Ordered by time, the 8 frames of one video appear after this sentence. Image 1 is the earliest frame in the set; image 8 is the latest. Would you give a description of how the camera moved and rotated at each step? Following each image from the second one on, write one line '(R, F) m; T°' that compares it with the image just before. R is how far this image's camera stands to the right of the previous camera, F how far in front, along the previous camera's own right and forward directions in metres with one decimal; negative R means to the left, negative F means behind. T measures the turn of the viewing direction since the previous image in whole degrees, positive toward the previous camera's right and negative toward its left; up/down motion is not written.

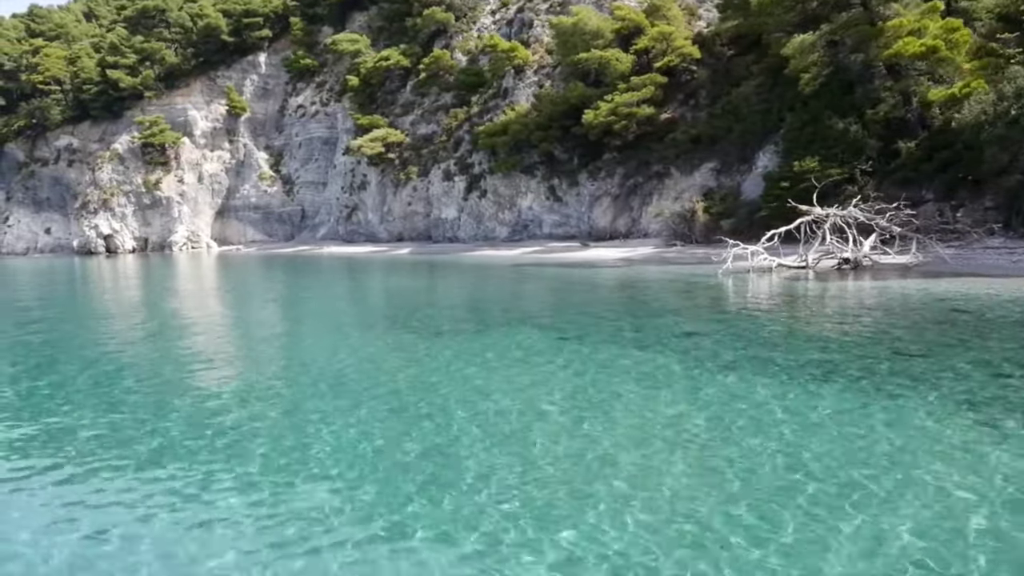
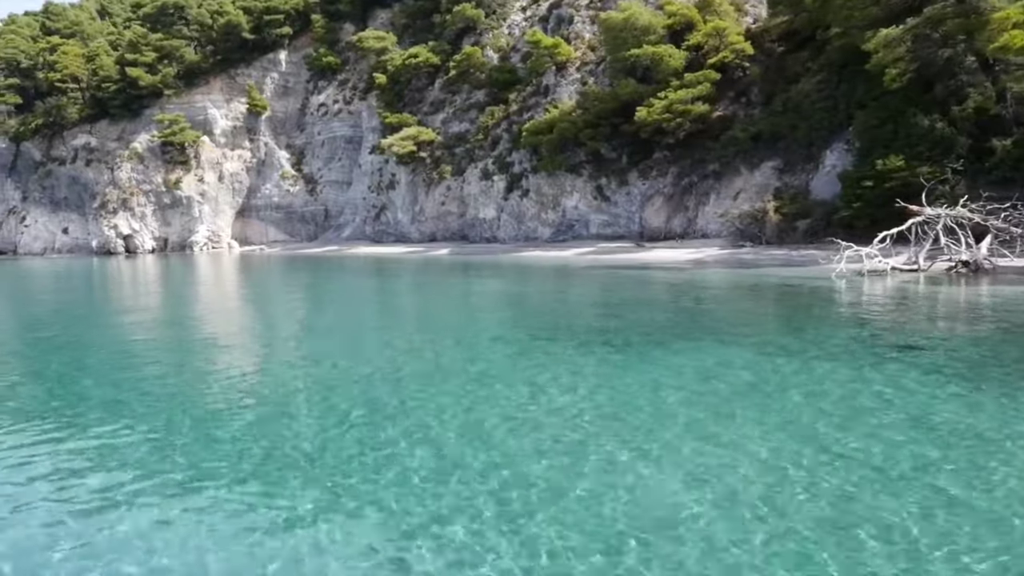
(-2.2, +0.8) m; 0°
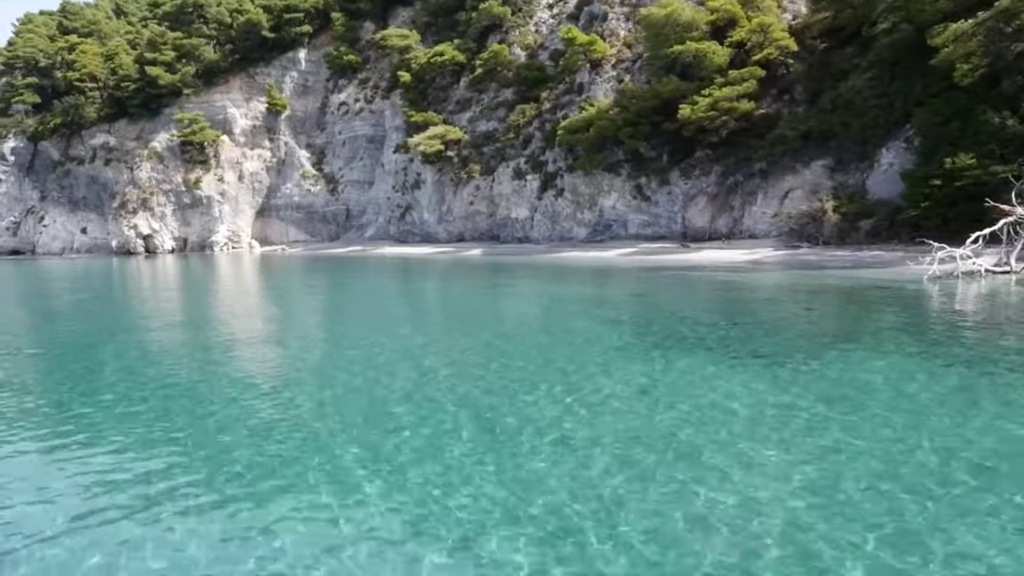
(-1.5, +0.6) m; 0°
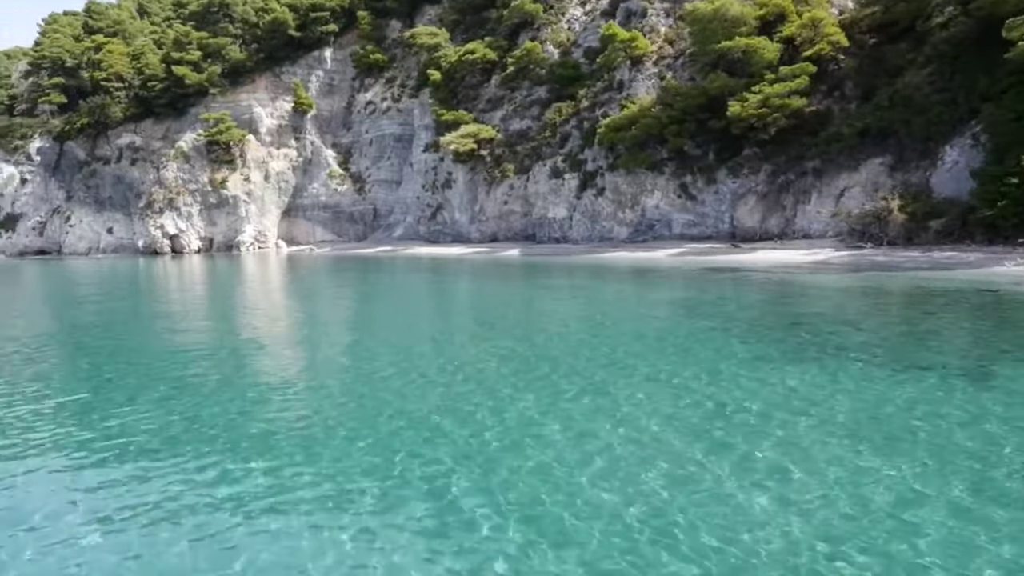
(-1.4, +0.6) m; -1°
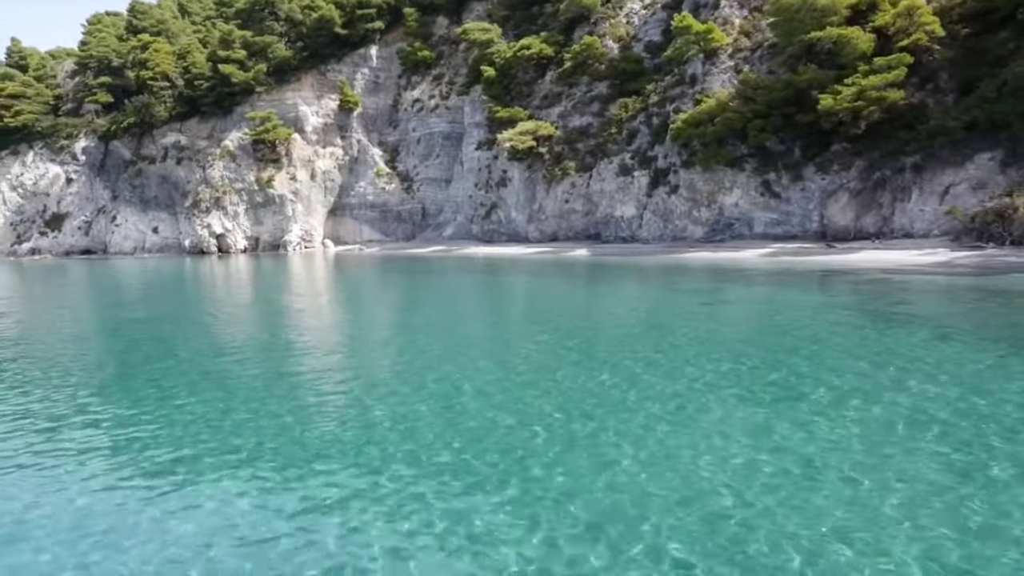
(-2.3, +1.1) m; -2°
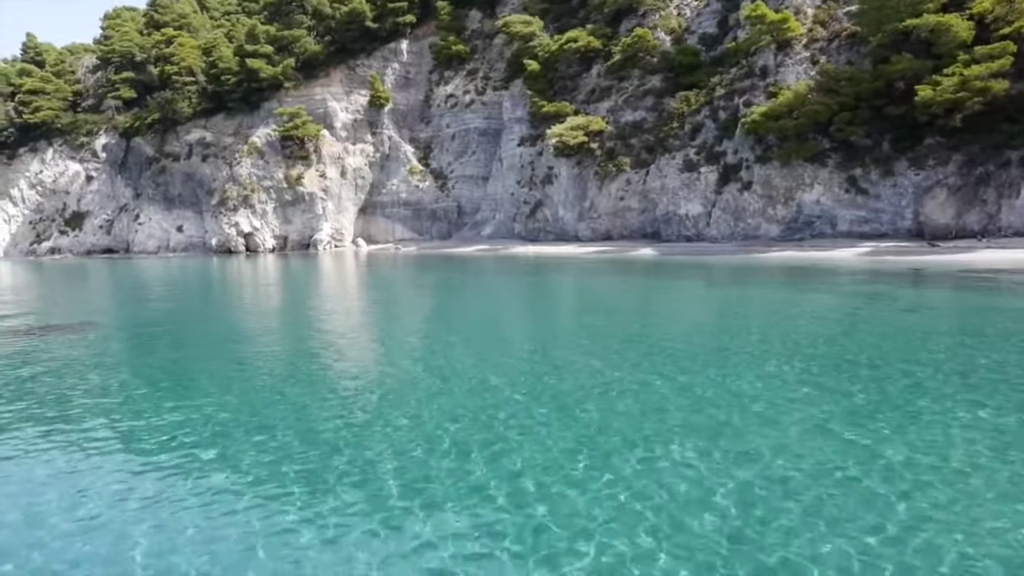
(-3.0, +1.5) m; 0°
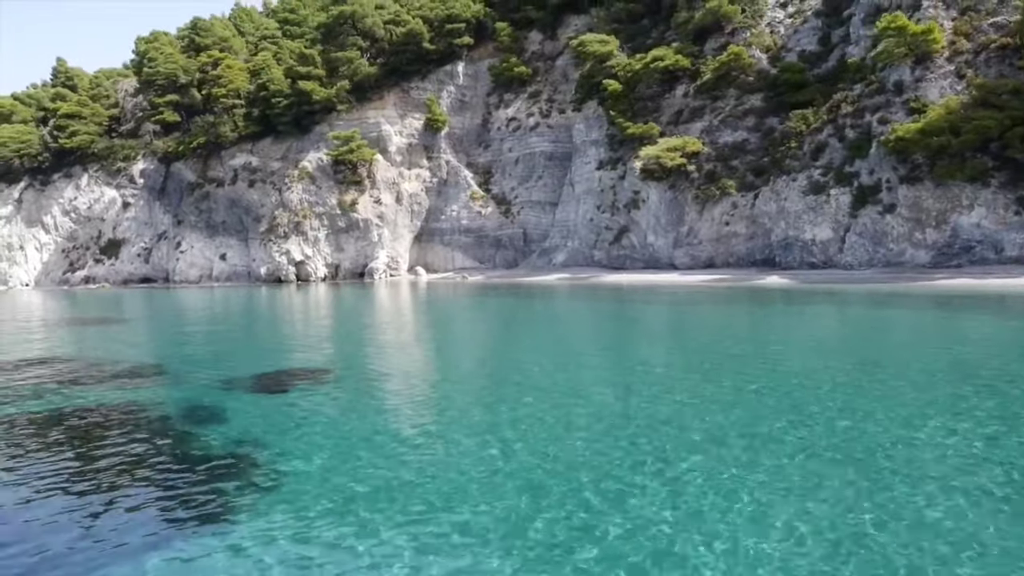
(-5.4, +2.8) m; 0°
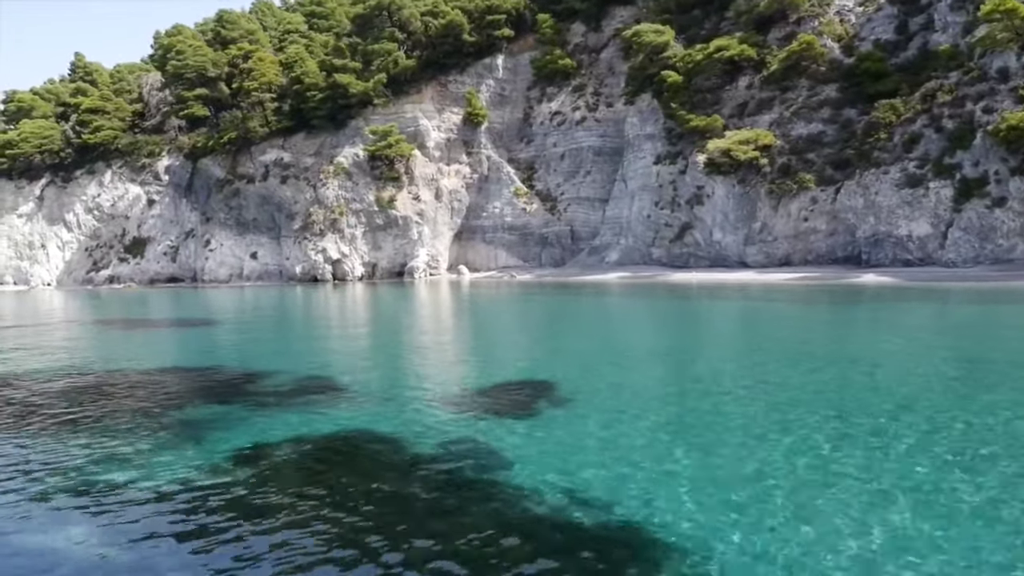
(-3.6, +1.9) m; 0°
